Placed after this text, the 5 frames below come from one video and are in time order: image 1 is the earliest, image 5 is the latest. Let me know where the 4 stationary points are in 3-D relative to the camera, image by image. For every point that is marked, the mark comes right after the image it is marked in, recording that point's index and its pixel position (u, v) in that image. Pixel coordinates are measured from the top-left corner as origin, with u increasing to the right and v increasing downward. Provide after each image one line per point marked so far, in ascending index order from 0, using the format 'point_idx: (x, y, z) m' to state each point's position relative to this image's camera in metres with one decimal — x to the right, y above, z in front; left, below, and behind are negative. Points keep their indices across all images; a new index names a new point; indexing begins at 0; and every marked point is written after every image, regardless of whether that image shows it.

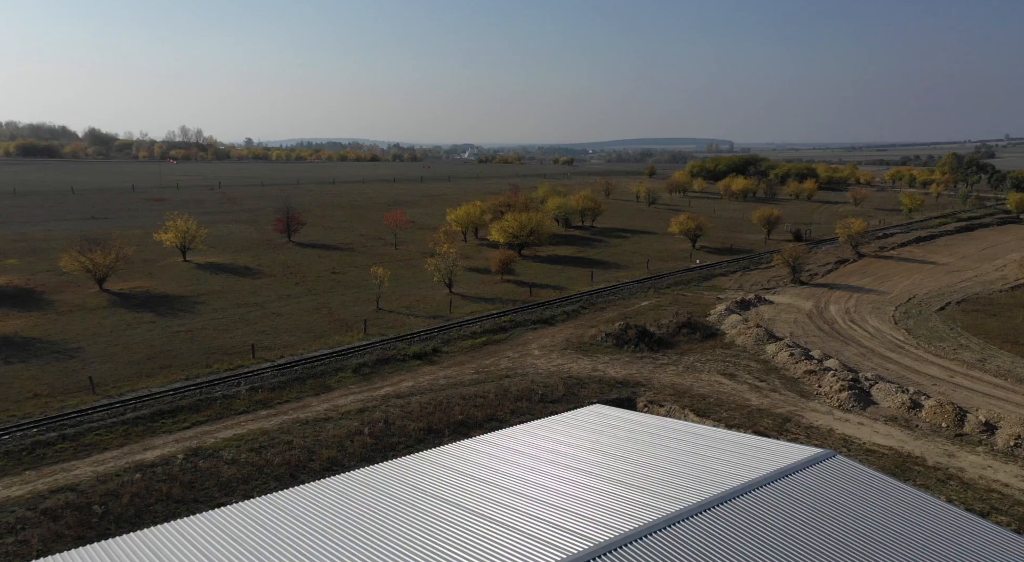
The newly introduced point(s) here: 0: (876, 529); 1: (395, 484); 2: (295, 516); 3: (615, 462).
0: (+6.6, -4.4, +13.3) m
1: (-2.3, -4.3, +15.5) m
2: (-4.1, -4.5, +14.5) m
3: (+2.2, -3.9, +16.5) m
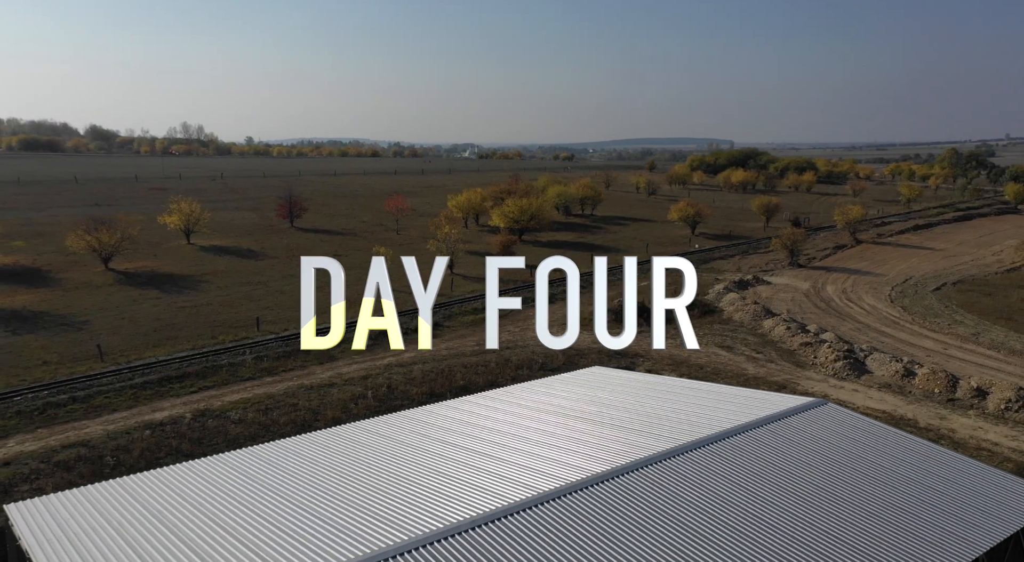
0: (+6.6, -3.3, +13.7) m
1: (-2.3, -3.3, +16.0) m
2: (-4.1, -3.5, +14.9) m
3: (+2.2, -2.9, +17.0) m
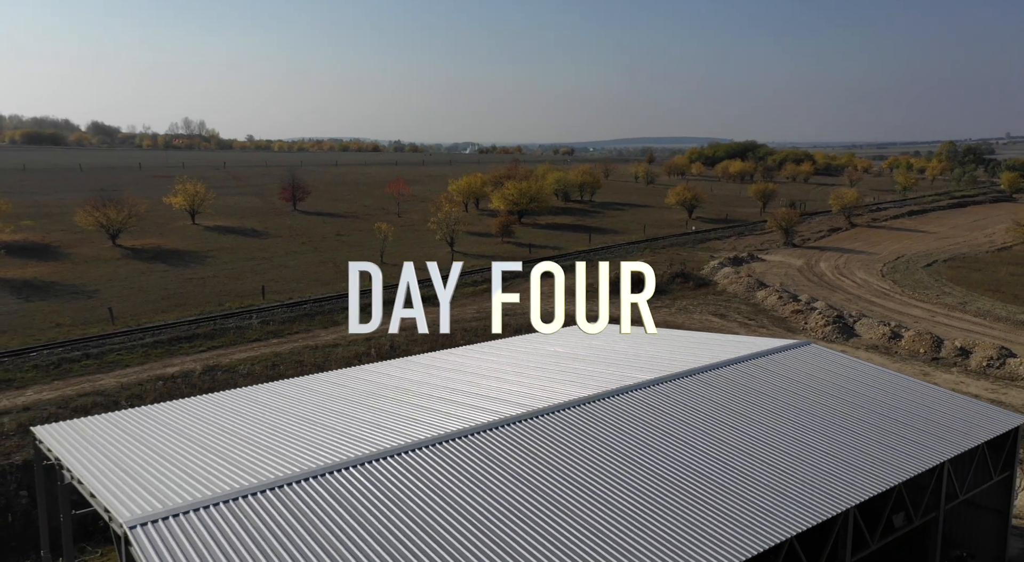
0: (+6.5, -2.1, +14.6) m
1: (-2.3, -2.1, +16.8) m
2: (-4.1, -2.3, +15.8) m
3: (+2.2, -1.7, +17.8) m
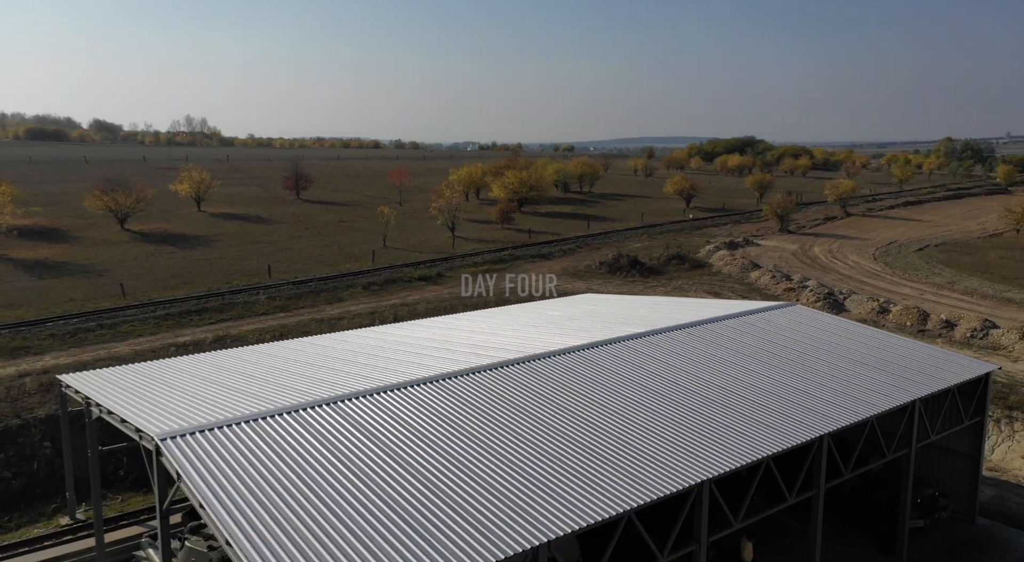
0: (+6.5, -1.3, +15.4) m
1: (-2.3, -1.2, +17.6) m
2: (-4.2, -1.4, +16.6) m
3: (+2.1, -0.9, +18.6) m
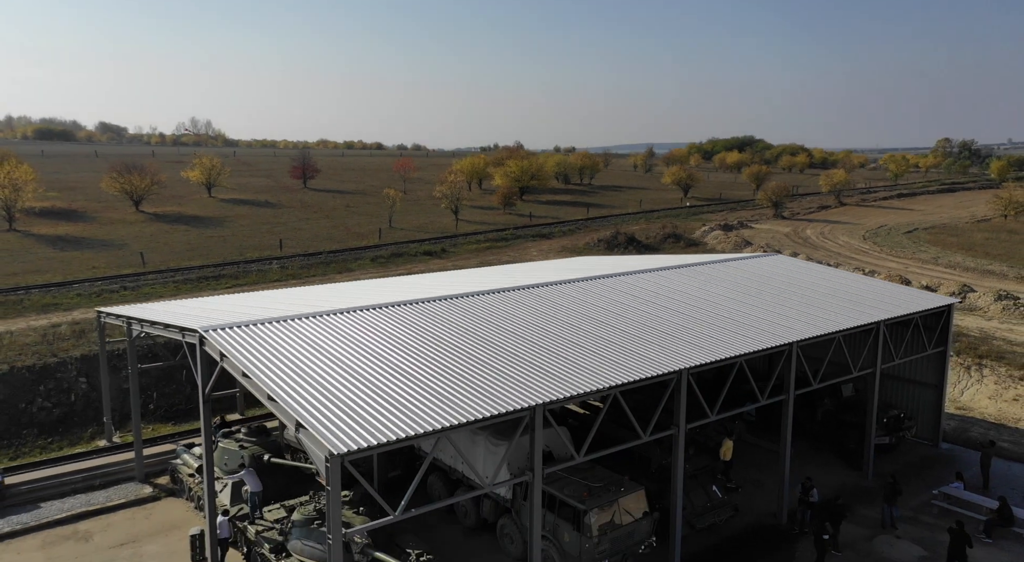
0: (+6.5, -0.1, +16.7) m
1: (-2.3, 0.0, +19.0) m
2: (-4.1, -0.2, +18.0) m
3: (+2.2, +0.4, +20.0) m
